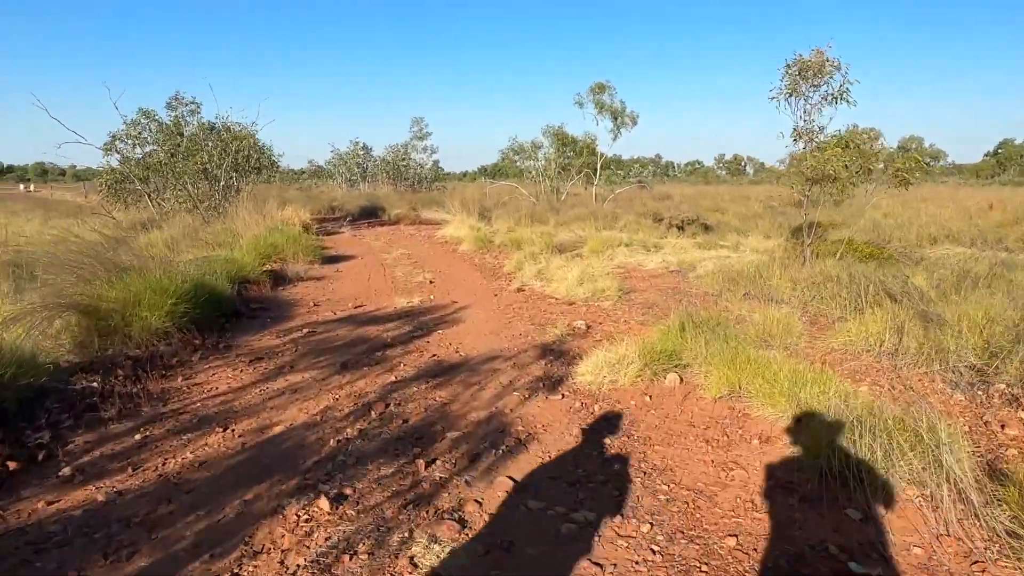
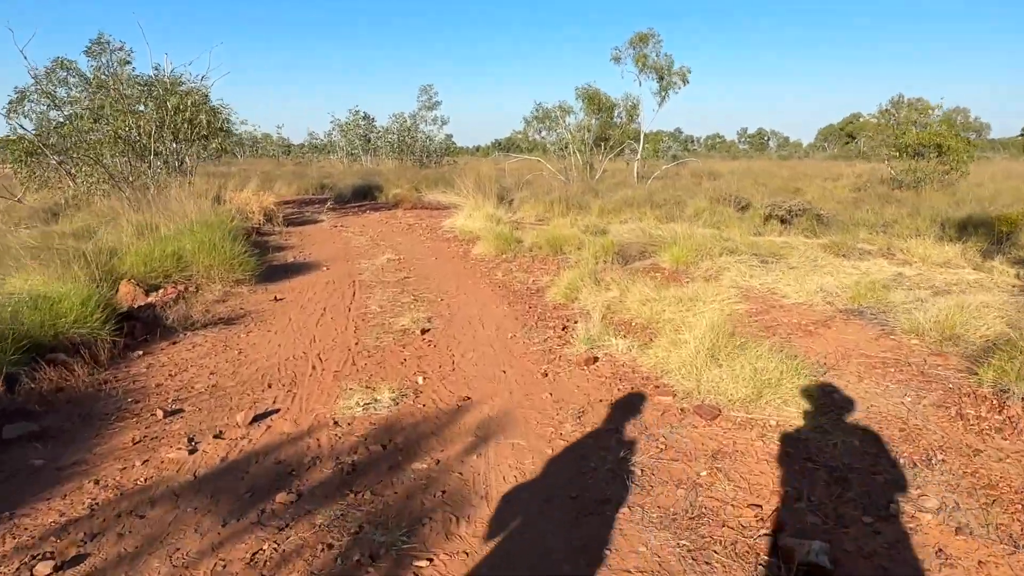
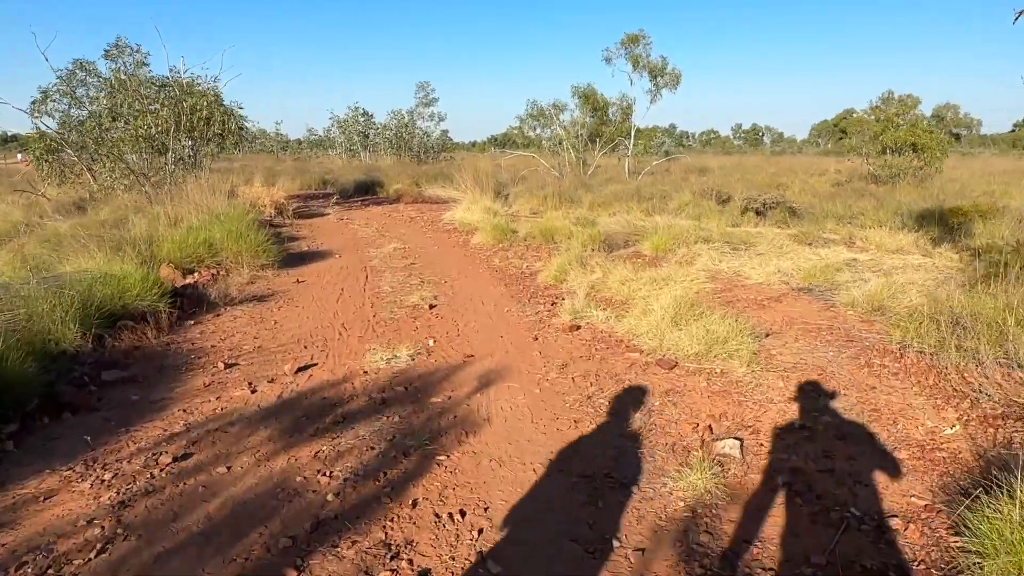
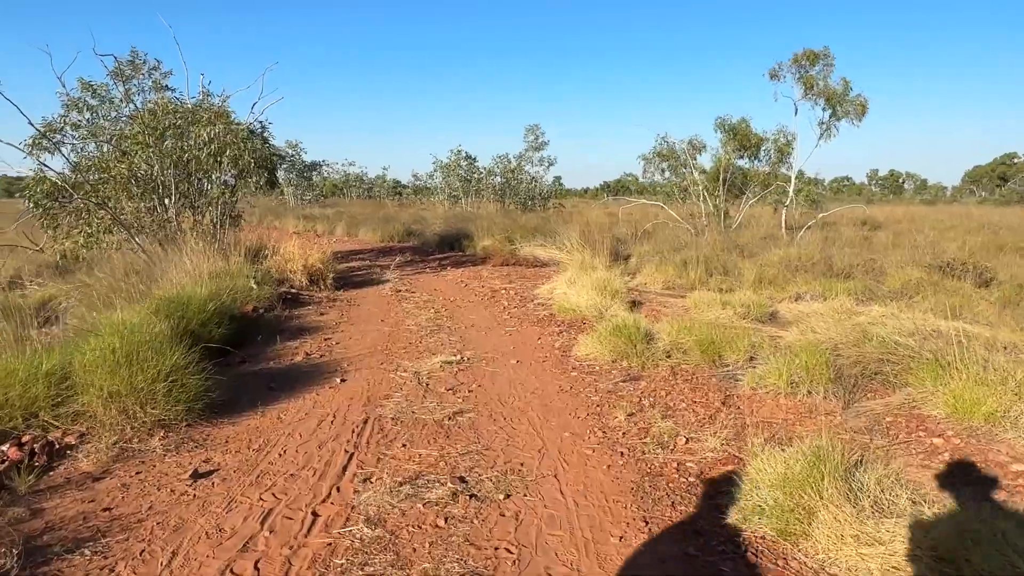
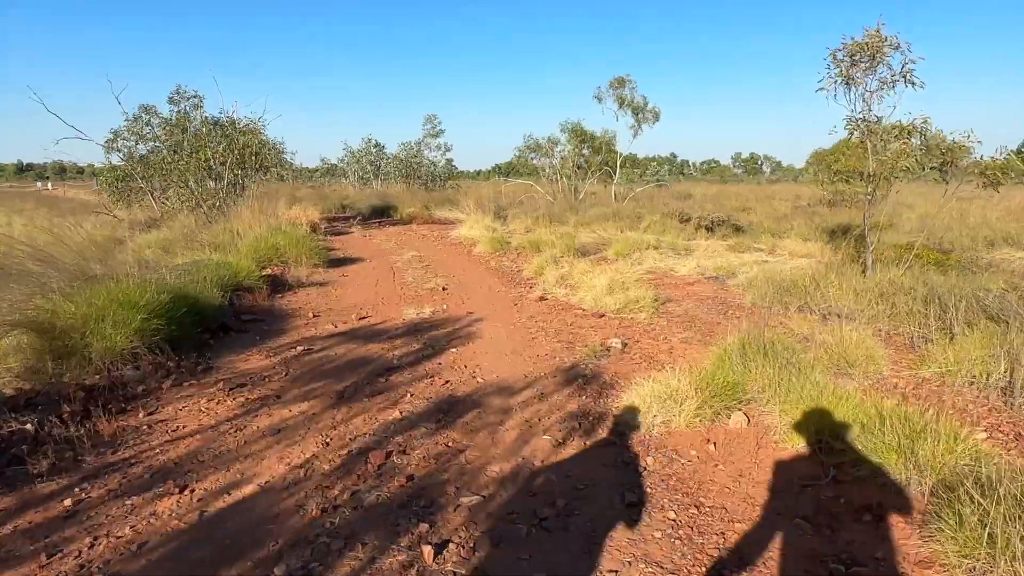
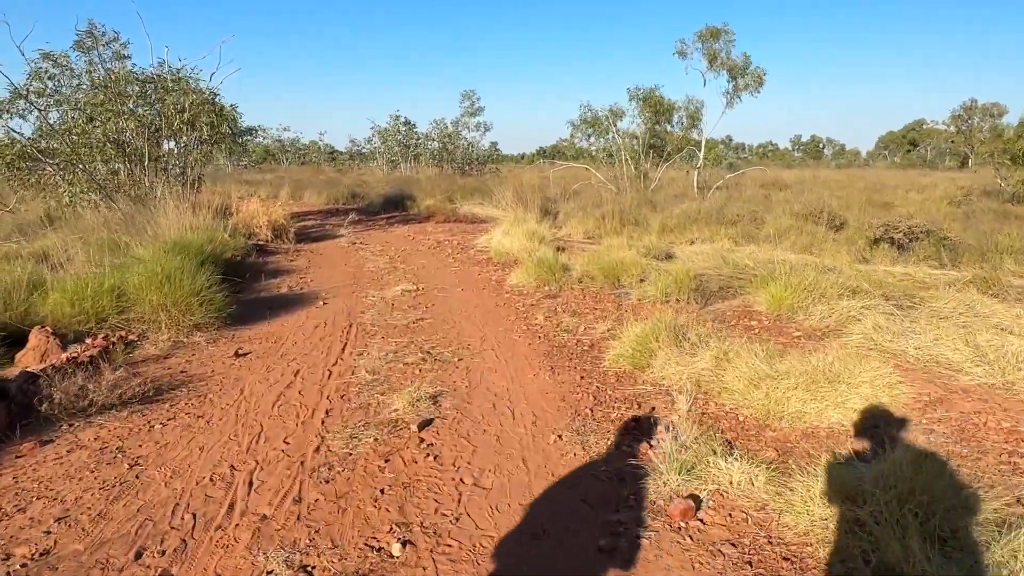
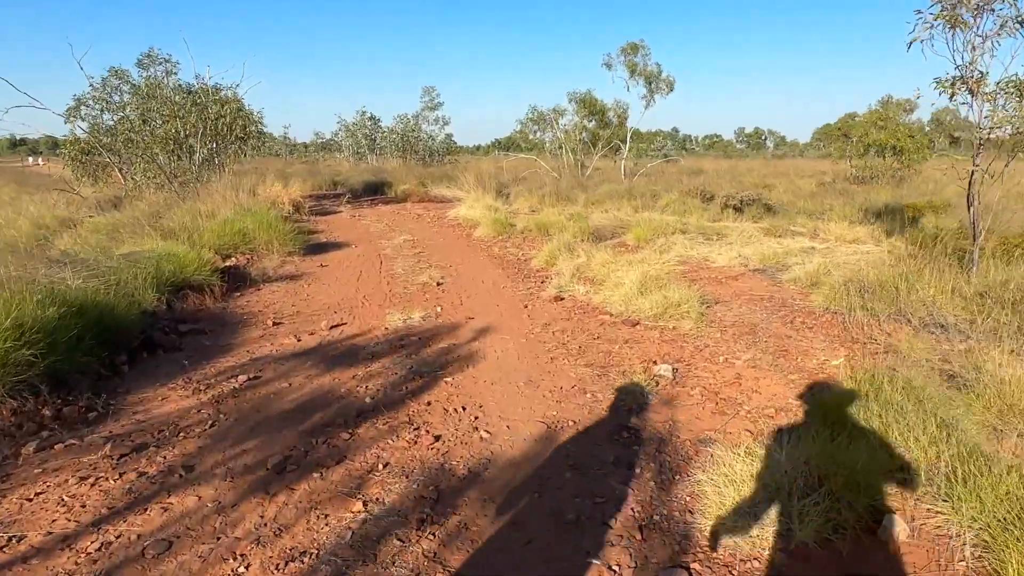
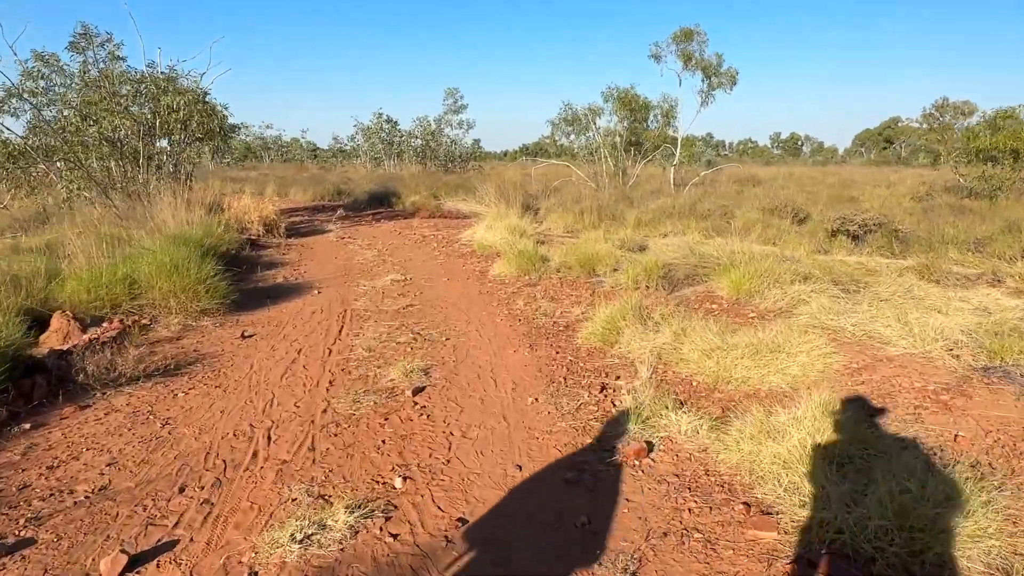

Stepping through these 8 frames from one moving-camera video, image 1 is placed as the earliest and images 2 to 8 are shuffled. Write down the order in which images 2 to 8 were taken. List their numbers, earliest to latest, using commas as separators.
5, 7, 3, 2, 8, 6, 4
